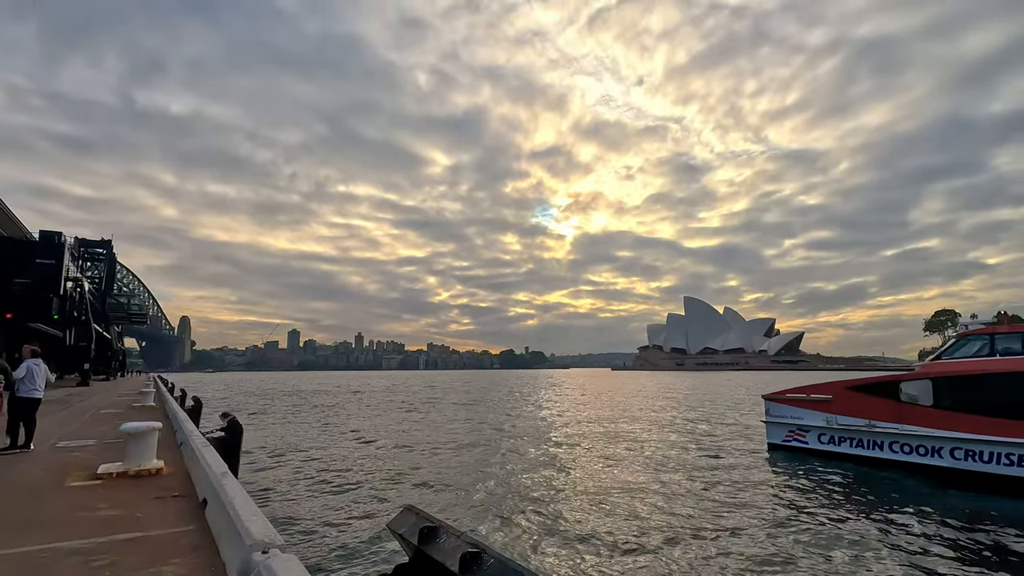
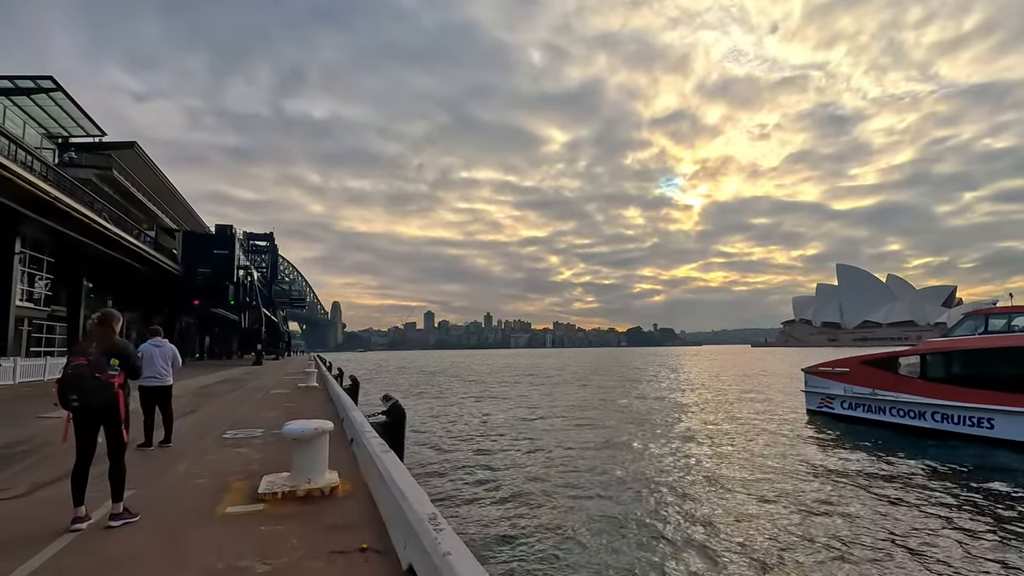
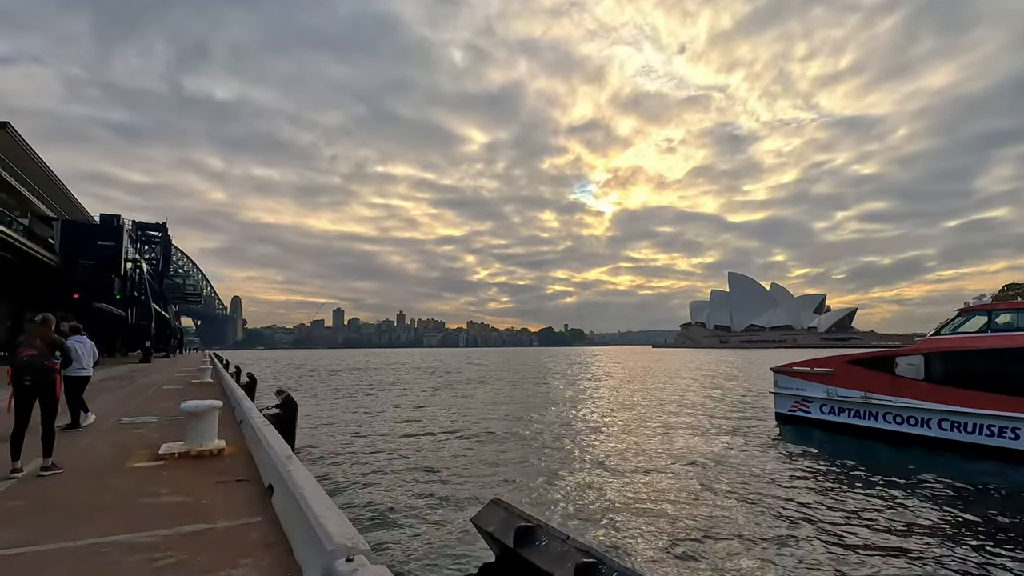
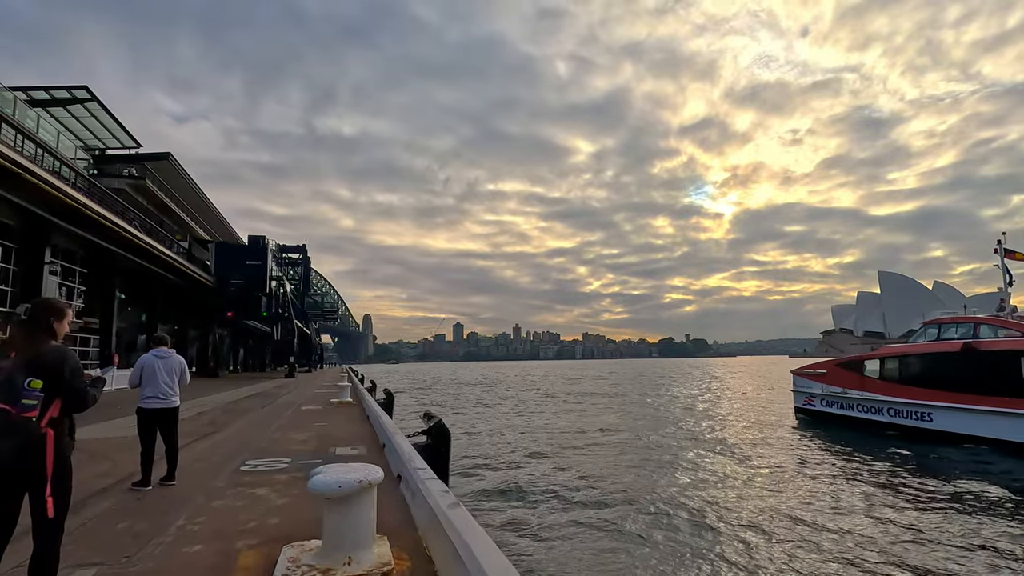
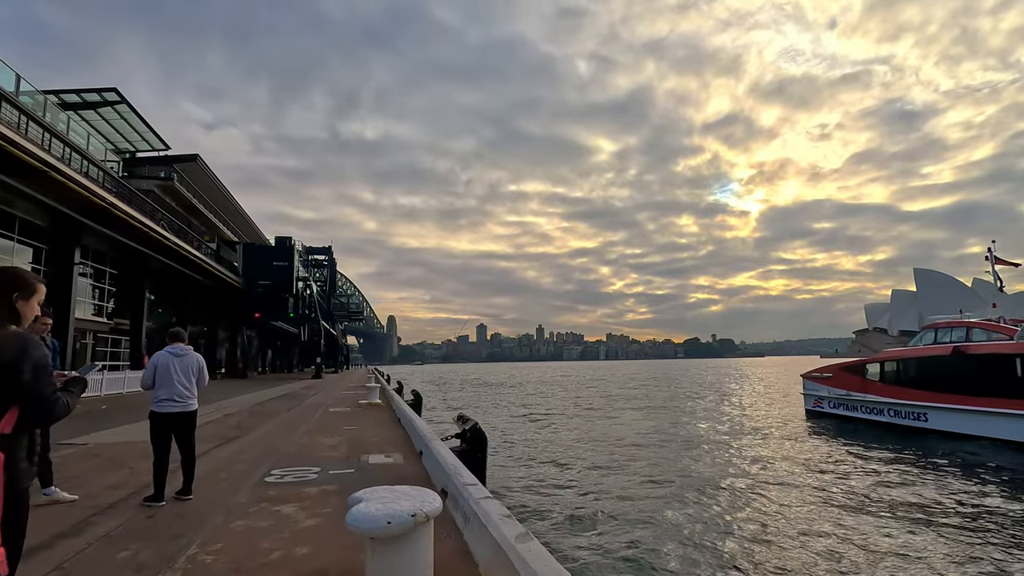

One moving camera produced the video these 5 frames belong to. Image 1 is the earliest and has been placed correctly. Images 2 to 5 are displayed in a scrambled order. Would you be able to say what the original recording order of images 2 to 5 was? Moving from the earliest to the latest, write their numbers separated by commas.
3, 2, 4, 5
